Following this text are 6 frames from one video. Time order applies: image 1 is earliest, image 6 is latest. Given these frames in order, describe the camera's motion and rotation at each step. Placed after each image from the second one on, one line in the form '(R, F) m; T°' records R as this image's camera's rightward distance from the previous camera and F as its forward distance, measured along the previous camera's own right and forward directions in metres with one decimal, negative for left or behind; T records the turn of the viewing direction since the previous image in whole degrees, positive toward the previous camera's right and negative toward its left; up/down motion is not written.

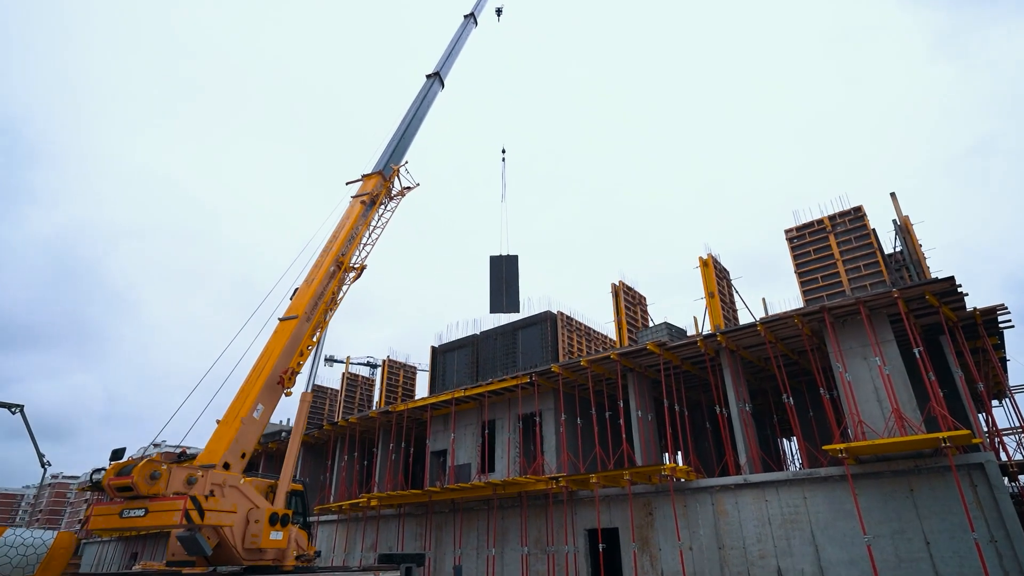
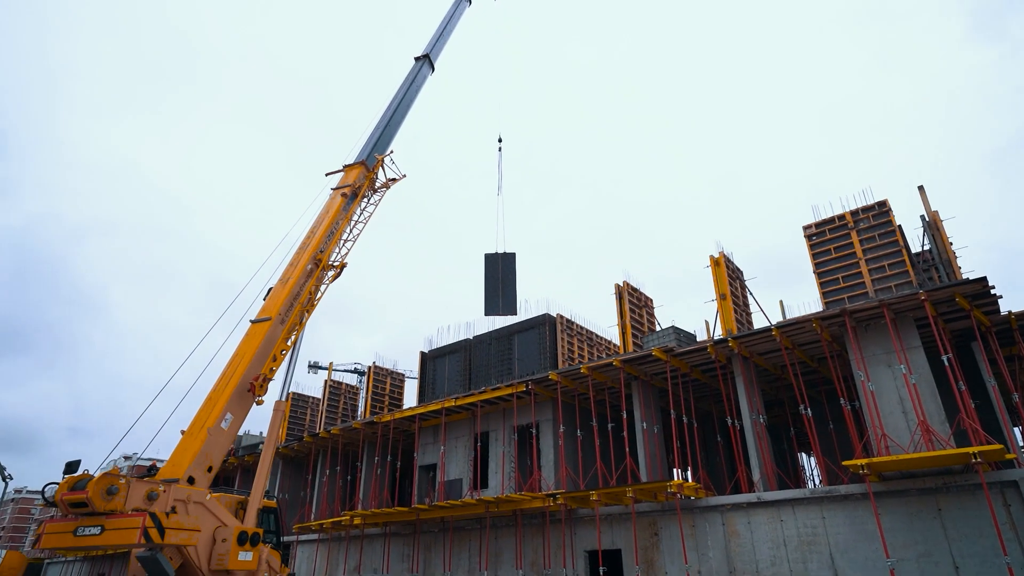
(+0.2, +2.0) m; 0°
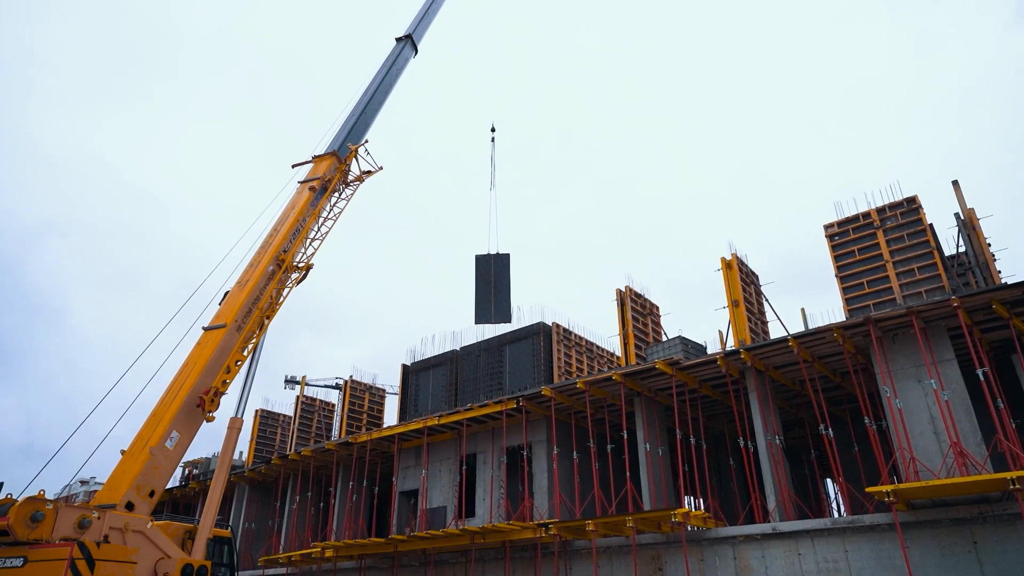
(+0.2, +2.3) m; 0°
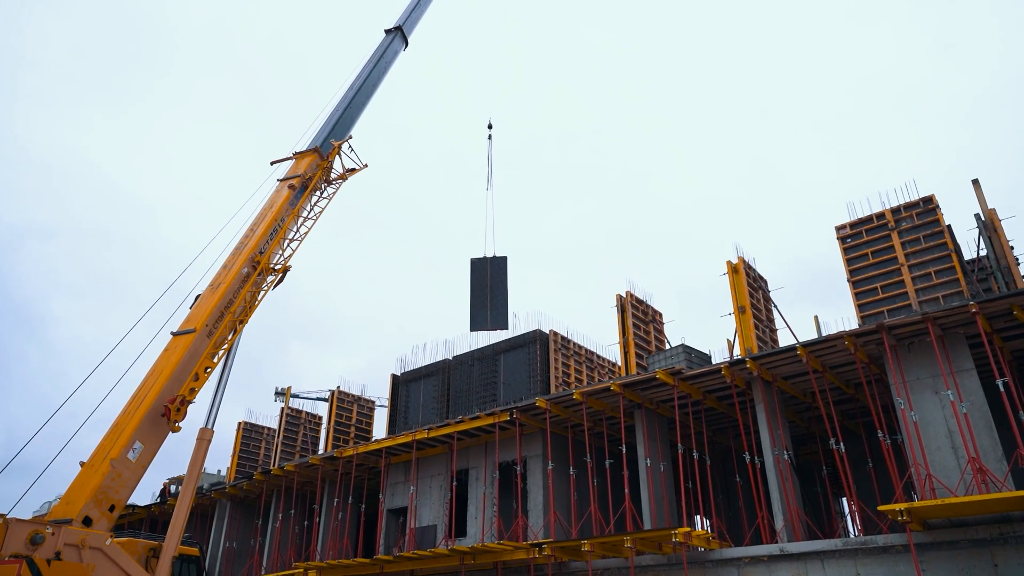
(+0.3, +1.1) m; 0°
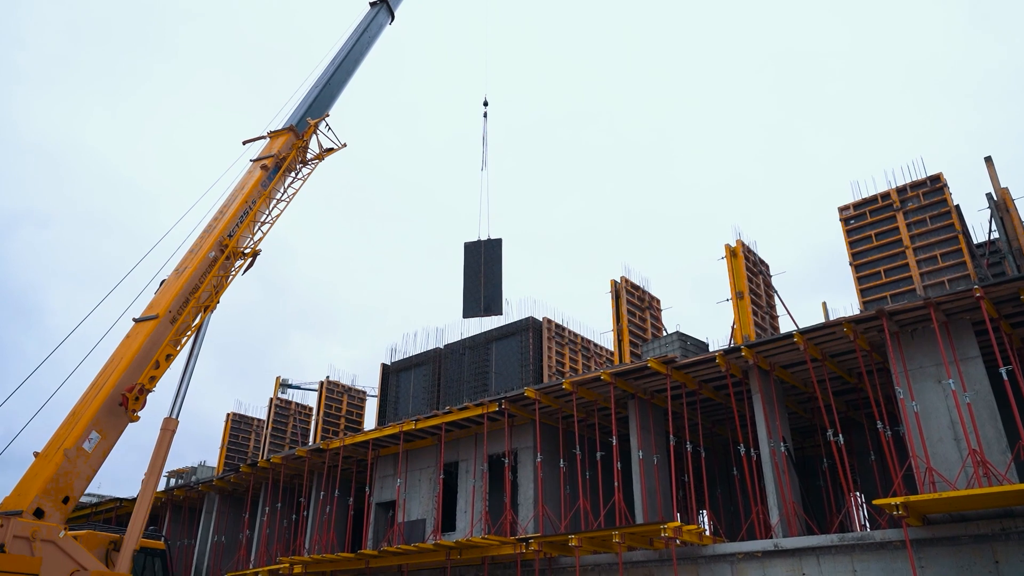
(+0.8, +0.7) m; -1°
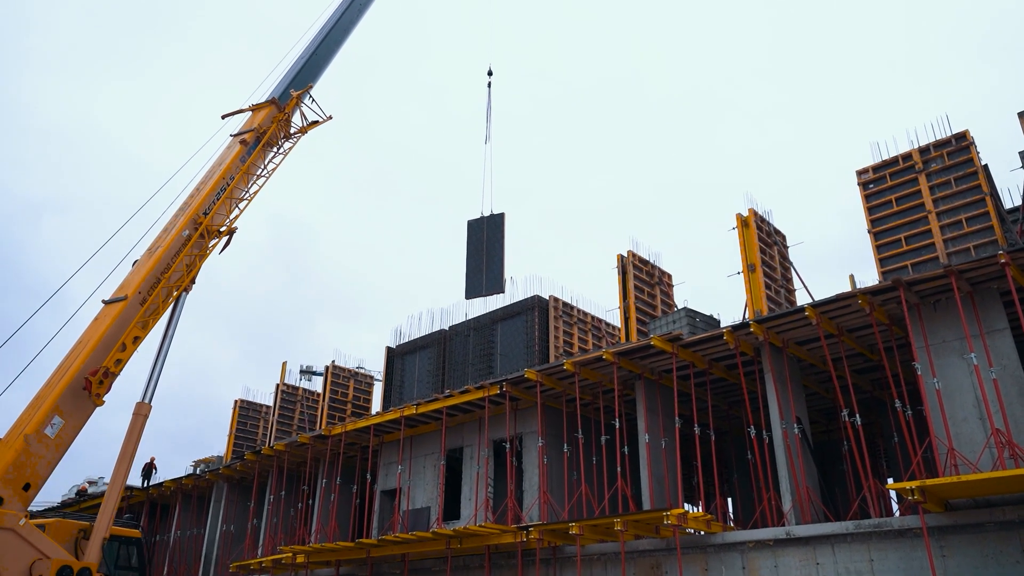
(+1.0, +0.8) m; -3°
